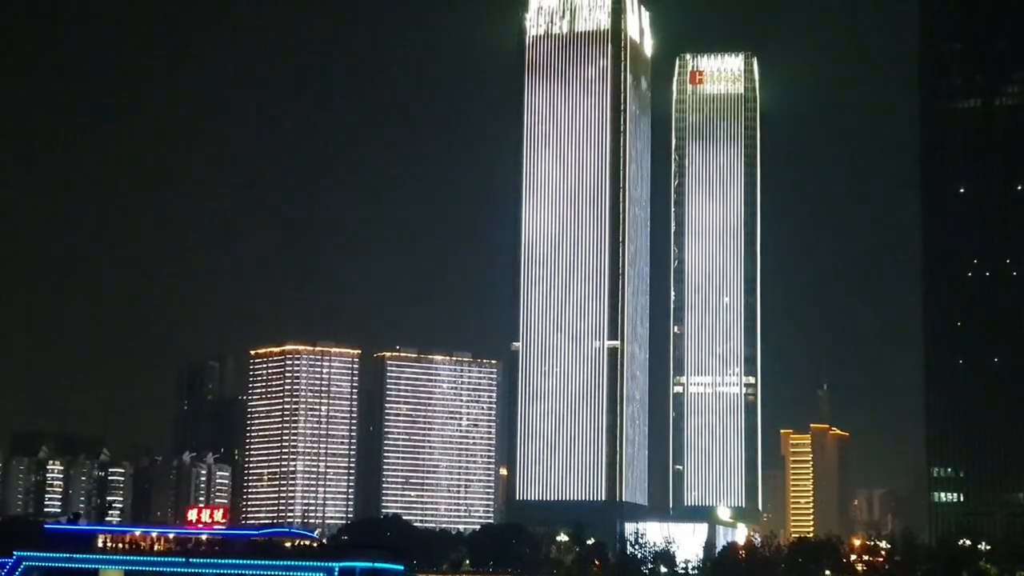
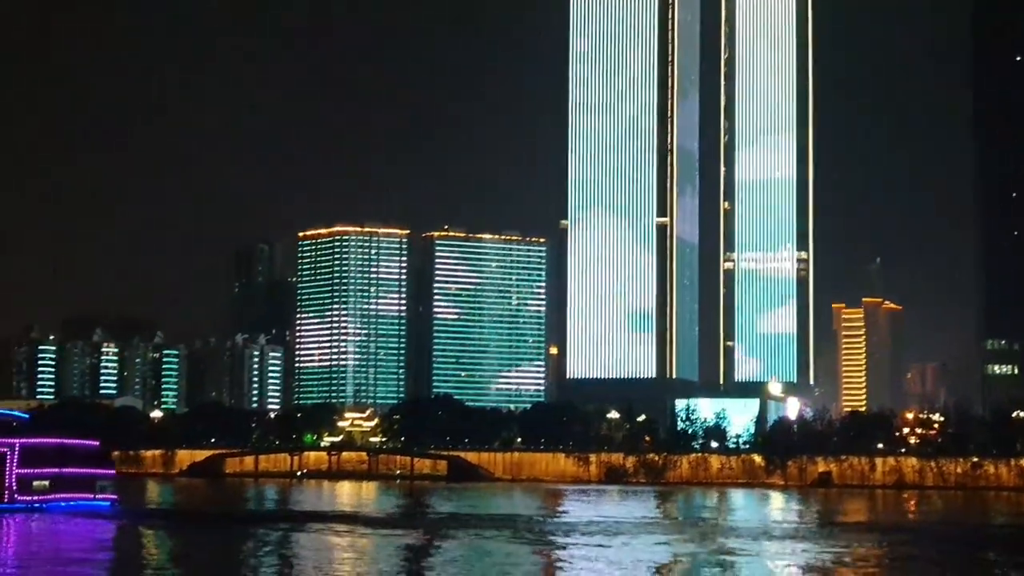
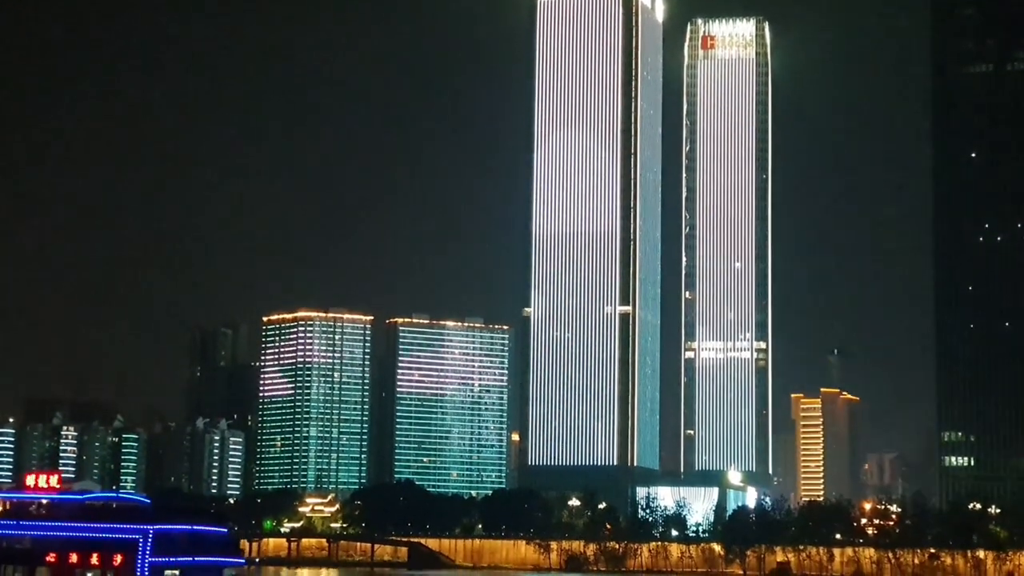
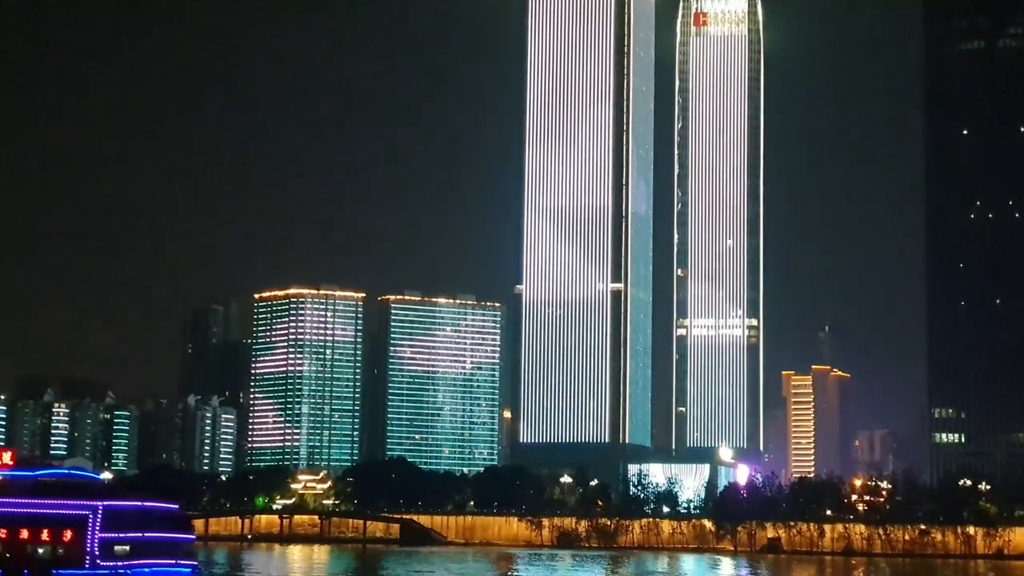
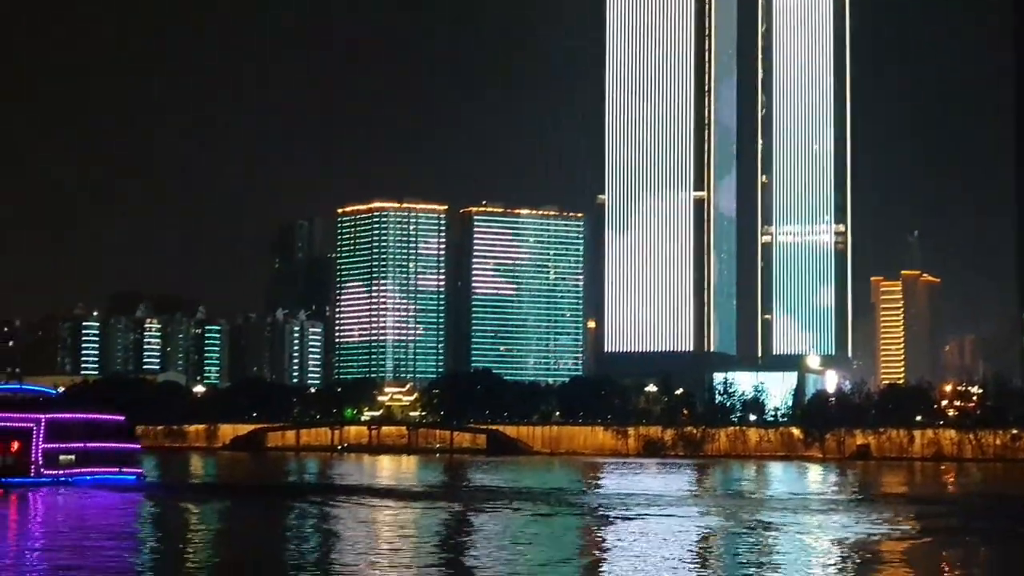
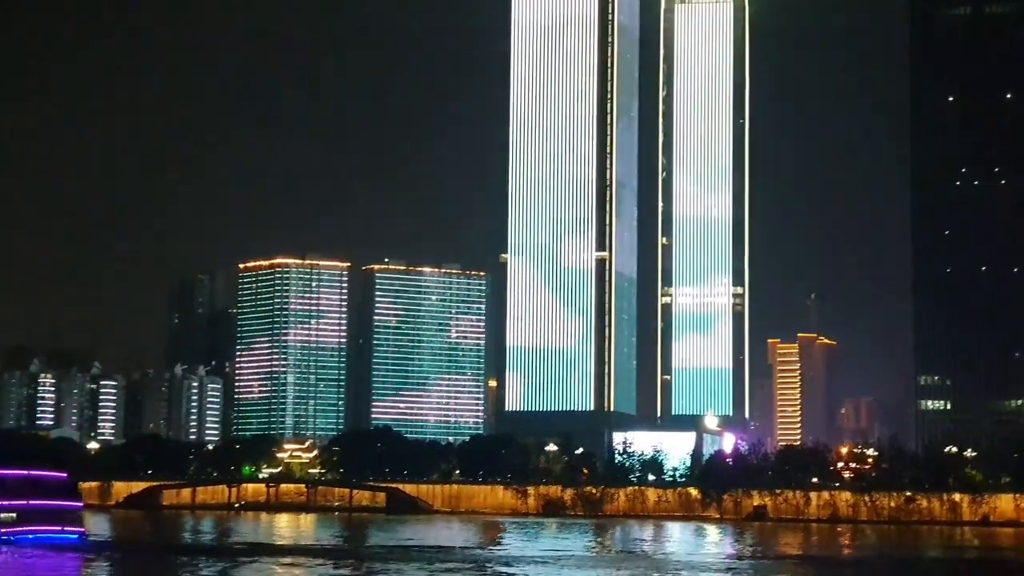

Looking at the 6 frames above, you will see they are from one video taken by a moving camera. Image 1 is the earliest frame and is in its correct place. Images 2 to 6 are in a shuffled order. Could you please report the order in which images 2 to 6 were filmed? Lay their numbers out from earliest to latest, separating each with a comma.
3, 4, 6, 2, 5
